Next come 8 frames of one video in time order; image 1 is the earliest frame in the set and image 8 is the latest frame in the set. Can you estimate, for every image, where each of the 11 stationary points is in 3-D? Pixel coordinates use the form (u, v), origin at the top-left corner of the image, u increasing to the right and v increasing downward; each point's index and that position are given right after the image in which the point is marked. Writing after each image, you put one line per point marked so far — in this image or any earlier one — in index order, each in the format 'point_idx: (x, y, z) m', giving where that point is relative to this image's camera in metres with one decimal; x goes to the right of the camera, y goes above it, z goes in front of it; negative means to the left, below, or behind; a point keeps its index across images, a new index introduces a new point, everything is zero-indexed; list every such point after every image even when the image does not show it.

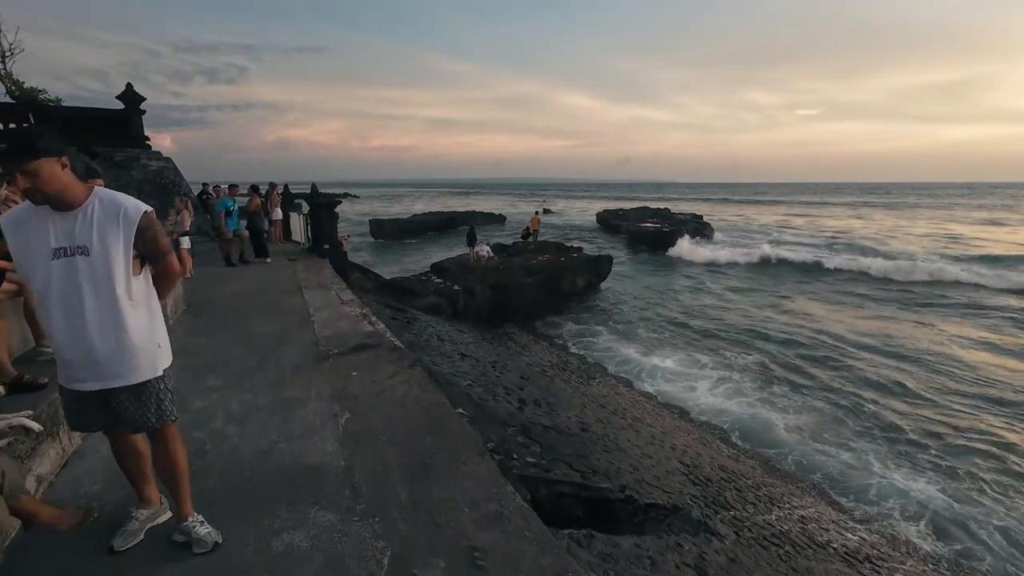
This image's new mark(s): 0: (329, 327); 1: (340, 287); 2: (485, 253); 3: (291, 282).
0: (-1.9, -0.4, +5.1) m
1: (-2.6, 0.0, +7.4) m
2: (-1.1, +1.4, +19.8) m
3: (-3.4, +0.1, +7.5) m
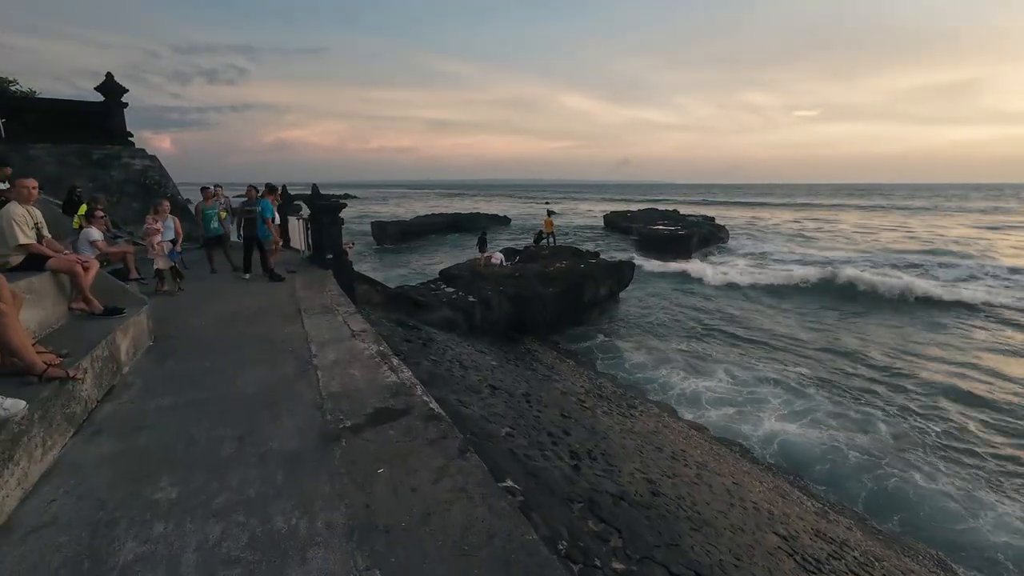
0: (-1.4, -0.7, +3.8) m
1: (-2.0, -0.3, +6.1) m
2: (-0.5, +1.1, +18.5) m
3: (-2.9, -0.2, +6.2) m
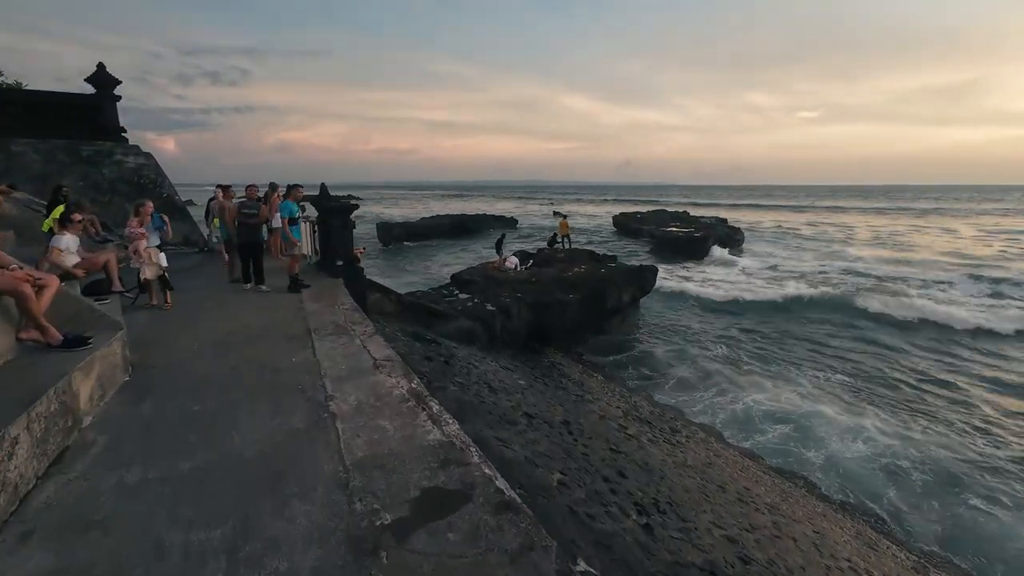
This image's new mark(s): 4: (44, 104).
0: (-0.9, -0.8, +2.9) m
1: (-1.6, -0.4, +5.2) m
2: (0.0, +0.9, +17.6) m
3: (-2.4, -0.4, +5.3) m
4: (-9.8, +3.8, +10.2) m
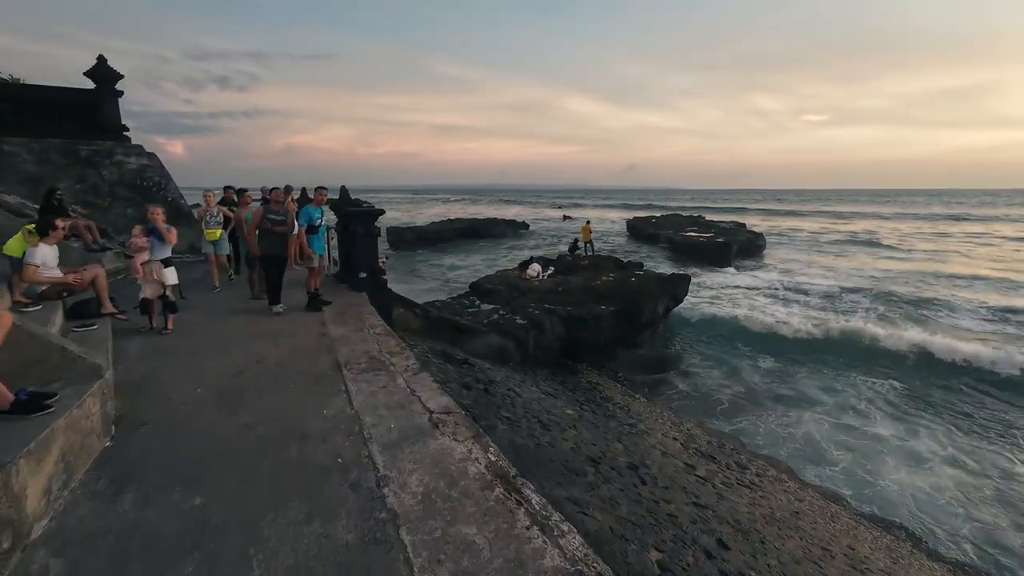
0: (-0.3, -1.0, +1.9) m
1: (-0.9, -0.6, +4.2) m
2: (+0.8, +0.6, +16.7) m
3: (-1.7, -0.6, +4.4) m
4: (-9.1, +3.6, +9.4) m
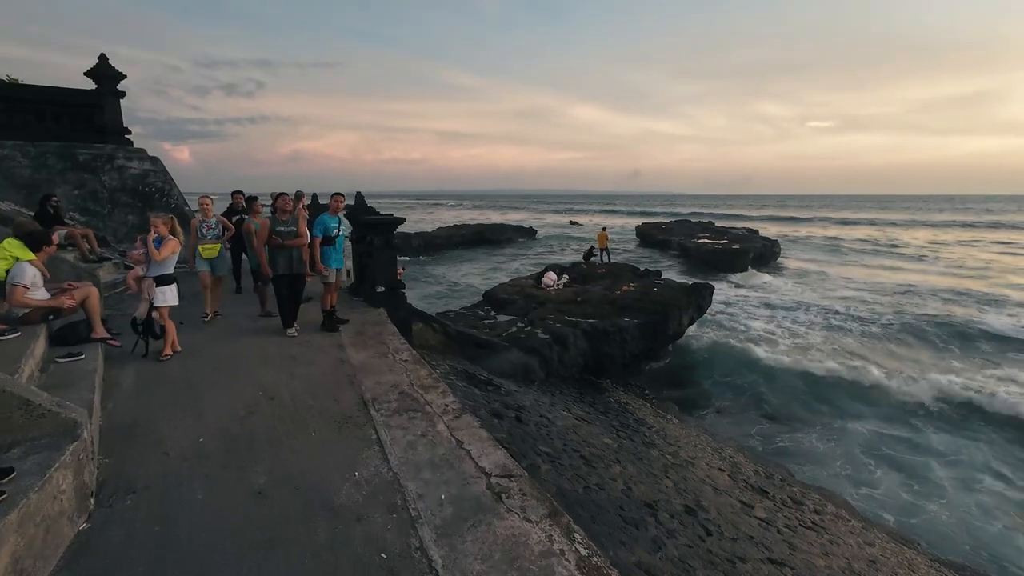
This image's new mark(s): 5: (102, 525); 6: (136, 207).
0: (+0.1, -1.2, +1.3) m
1: (-0.5, -0.8, +3.6) m
2: (+1.3, +0.3, +16.0) m
3: (-1.3, -0.8, +3.8) m
4: (-8.6, +3.4, +8.8) m
5: (-1.8, -1.0, +2.1) m
6: (-7.3, +1.6, +9.4) m
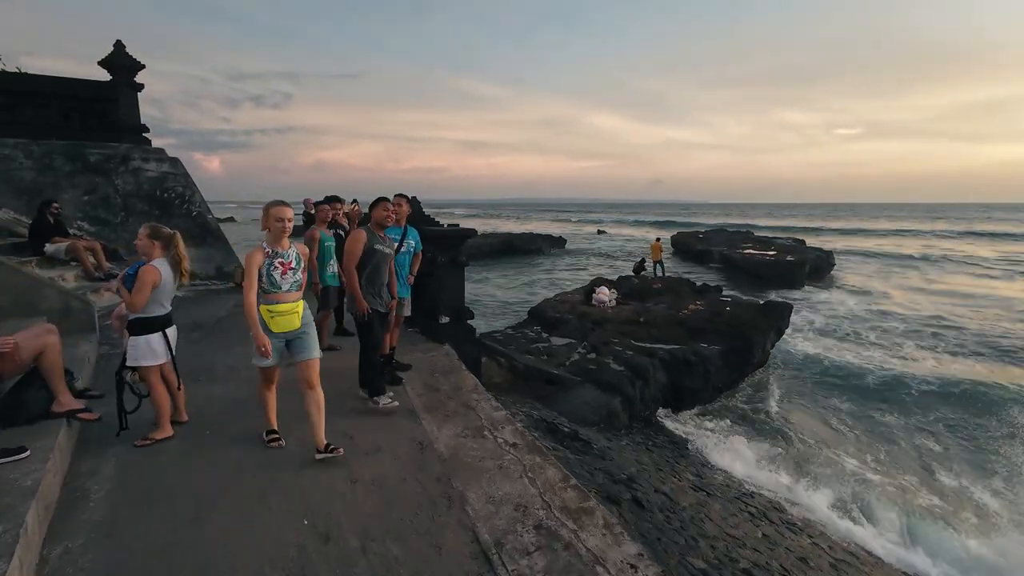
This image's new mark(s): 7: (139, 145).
0: (+1.0, -1.4, -0.3) m
1: (+0.5, -1.1, +2.1) m
2: (+2.8, -0.2, +14.5) m
3: (-0.3, -1.1, +2.3) m
4: (-7.4, +3.1, +7.7) m
5: (-0.9, -1.3, +0.7) m
6: (-6.0, +1.2, +8.2) m
7: (-6.5, +2.5, +8.5) m
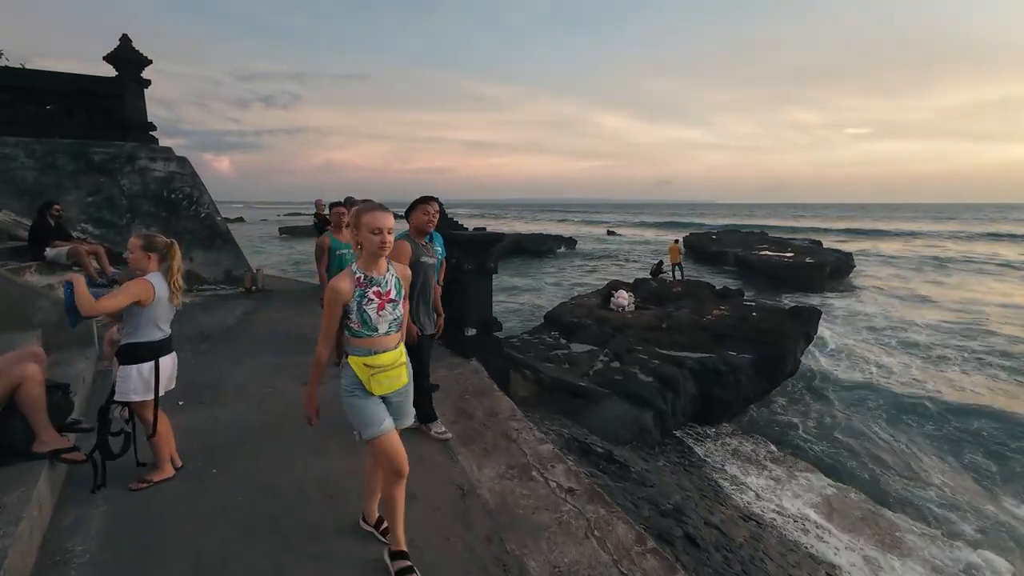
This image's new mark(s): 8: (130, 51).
0: (+1.2, -1.5, -0.7) m
1: (+0.7, -1.2, +1.6) m
2: (+3.2, -0.3, +14.0) m
3: (-0.1, -1.1, +1.9) m
4: (-7.0, +3.0, +7.4) m
5: (-0.6, -1.4, +0.2) m
6: (-5.7, +1.1, +7.9) m
7: (-6.1, +2.4, +8.1) m
8: (-6.1, +3.7, +7.7) m
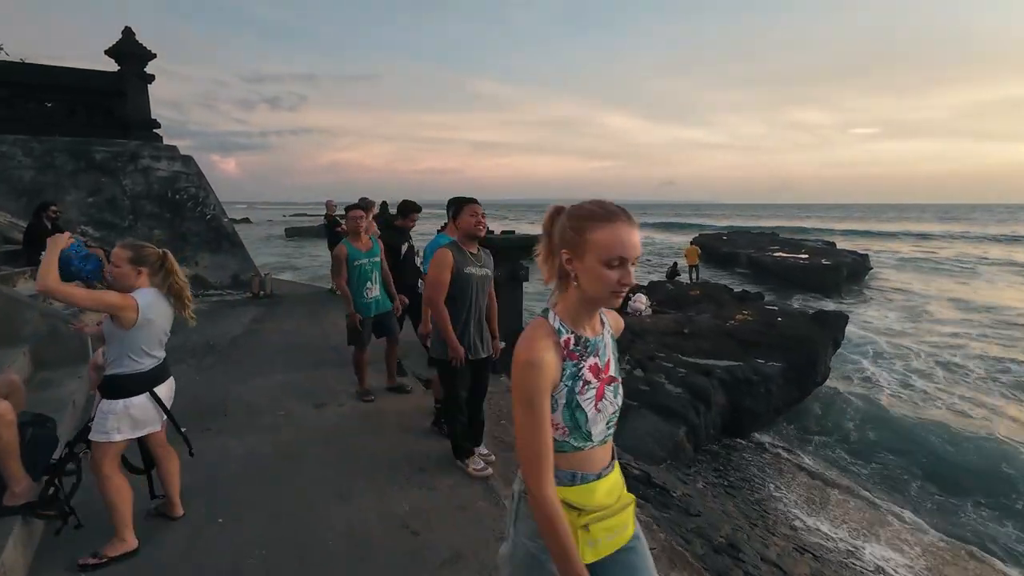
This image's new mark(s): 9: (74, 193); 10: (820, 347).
0: (+1.5, -1.6, -1.2) m
1: (+1.0, -1.3, +1.2) m
2: (+3.6, -0.4, +13.5) m
3: (+0.2, -1.2, +1.4) m
4: (-6.7, +2.9, +7.0) m
5: (-0.4, -1.5, -0.2) m
6: (-5.3, +1.1, +7.5) m
7: (-5.8, +2.3, +7.8) m
8: (-5.7, +3.7, +7.3) m
9: (-6.2, +1.4, +6.9) m
10: (+6.4, -1.3, +10.2) m
